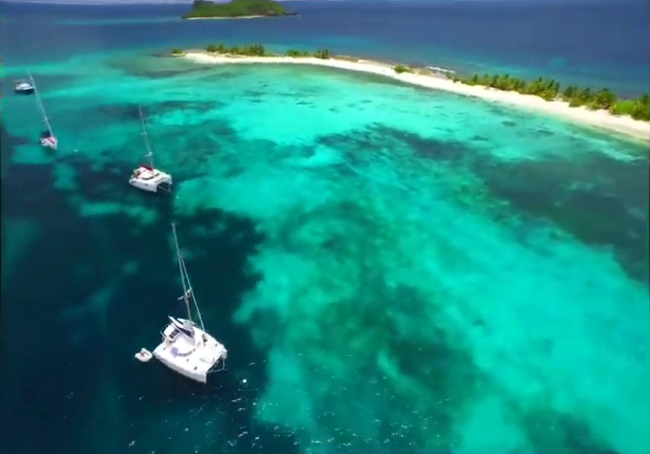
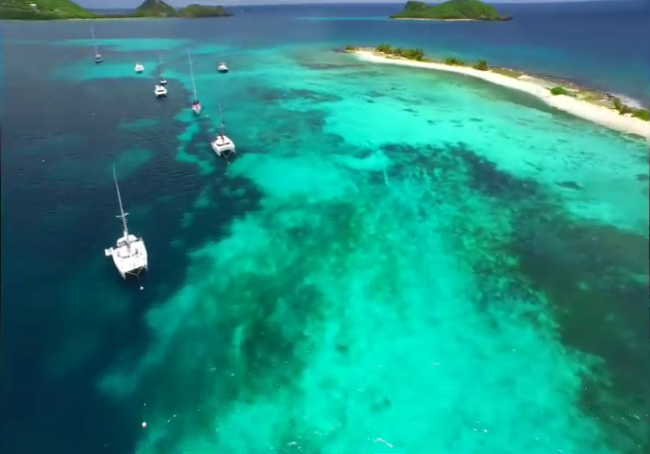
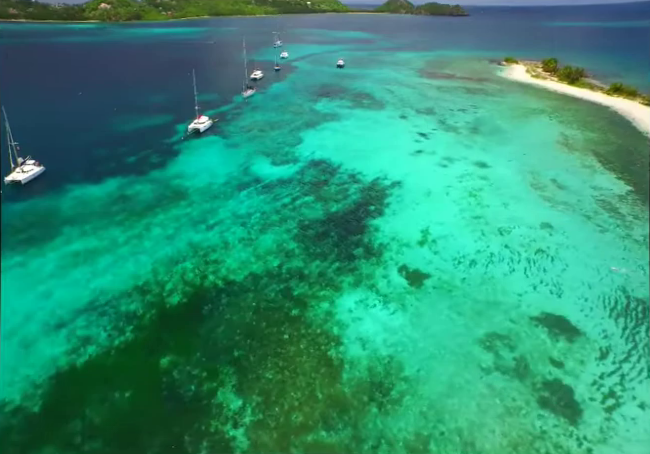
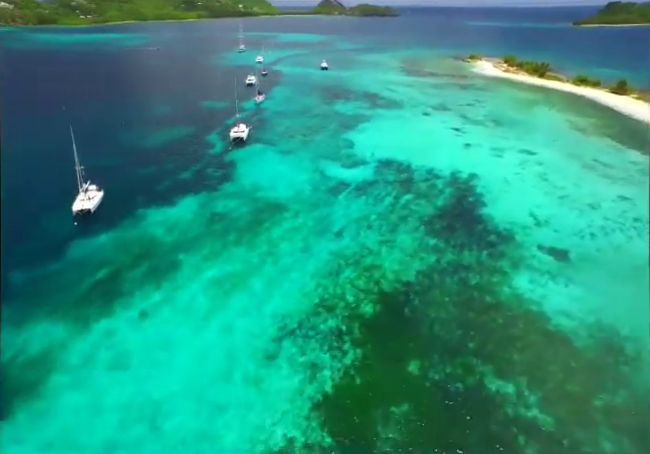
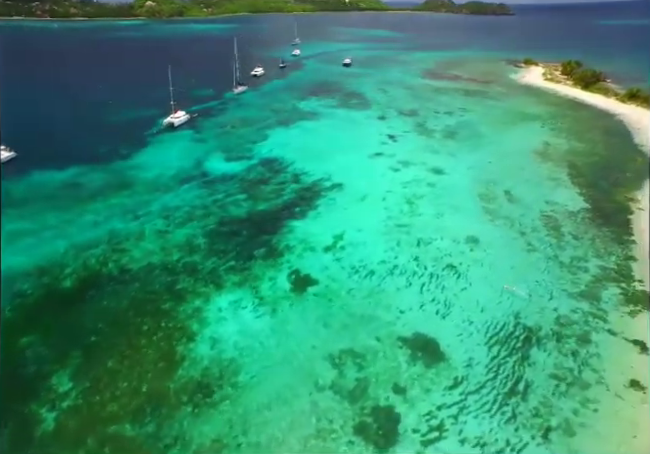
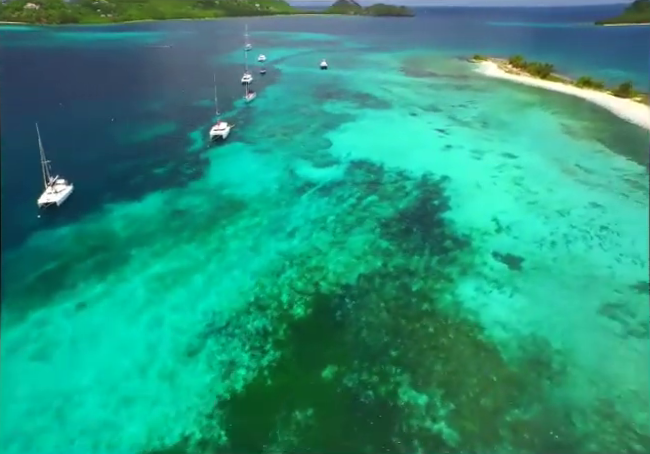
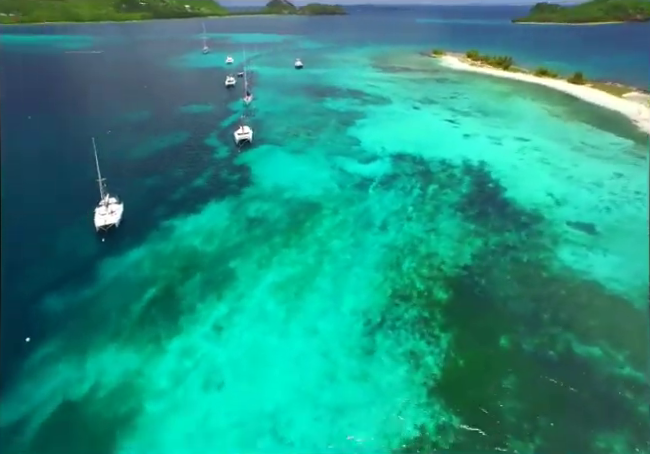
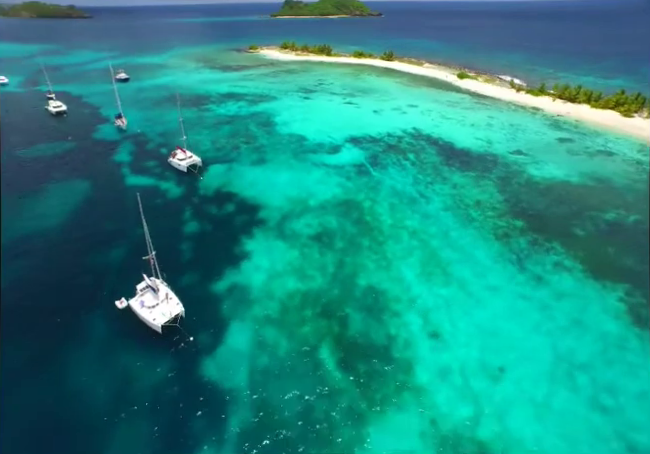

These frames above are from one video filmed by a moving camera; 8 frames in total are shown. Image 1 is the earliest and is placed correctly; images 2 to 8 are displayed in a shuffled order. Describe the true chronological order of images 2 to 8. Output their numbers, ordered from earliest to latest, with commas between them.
8, 2, 7, 4, 6, 3, 5
